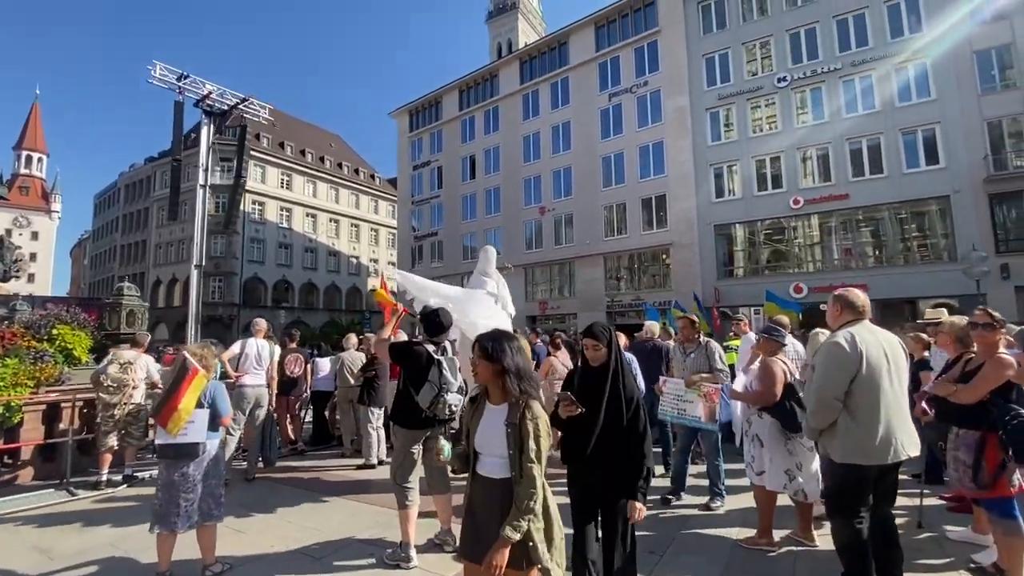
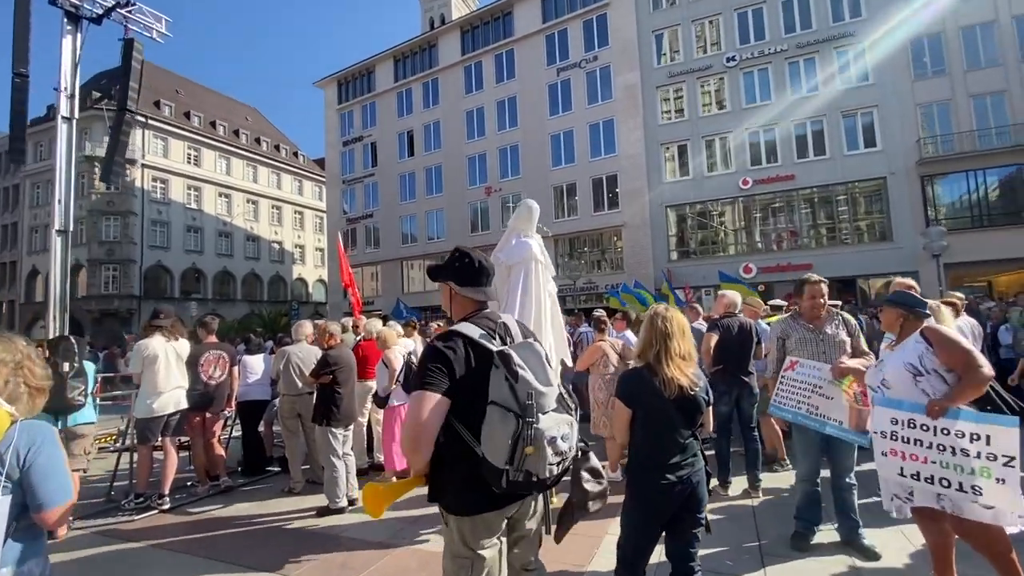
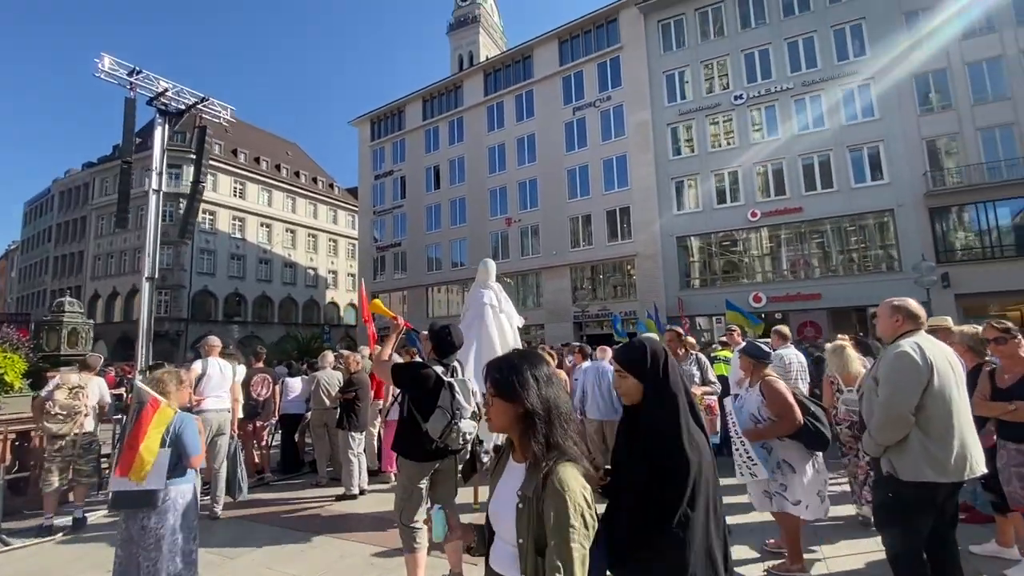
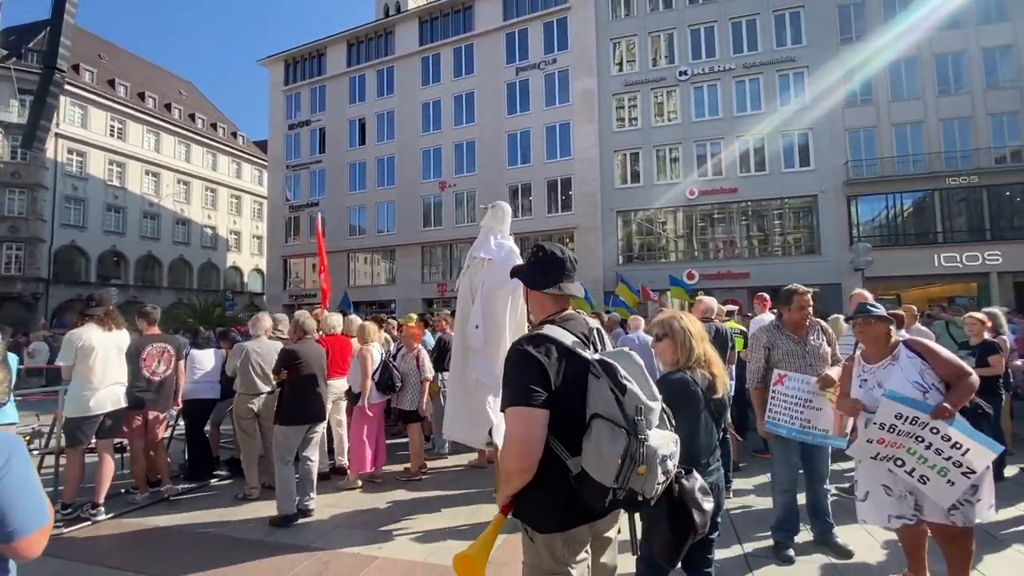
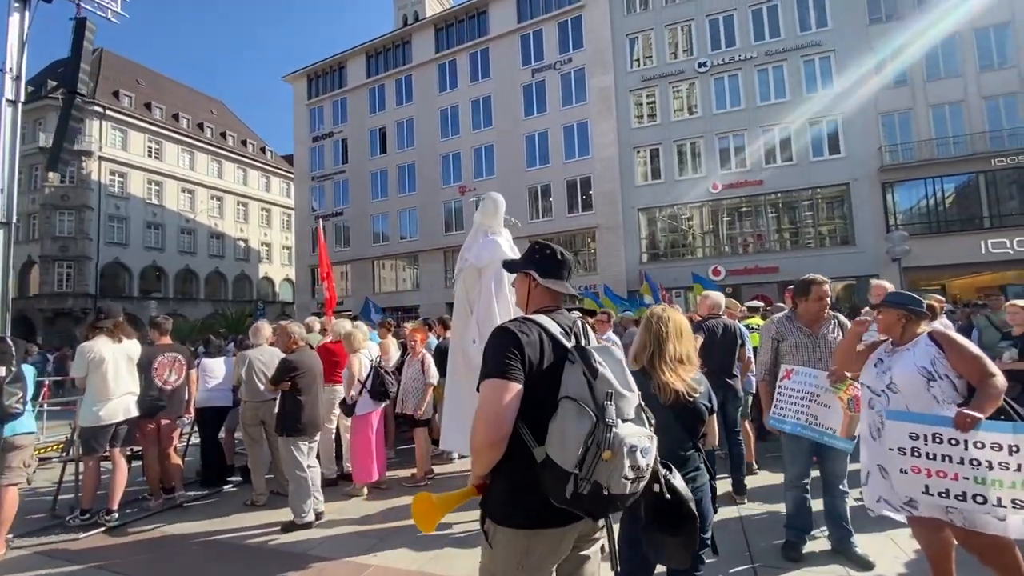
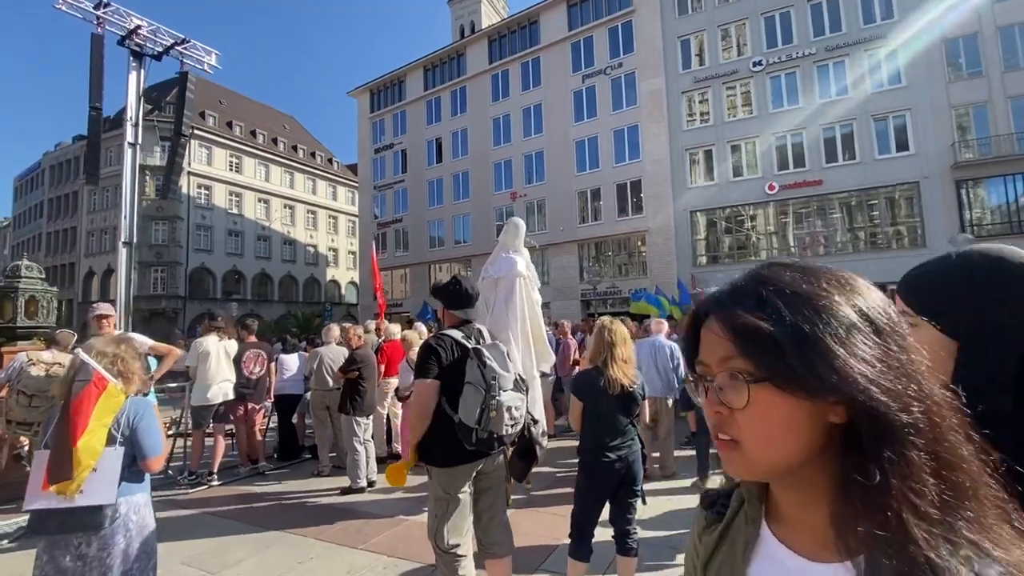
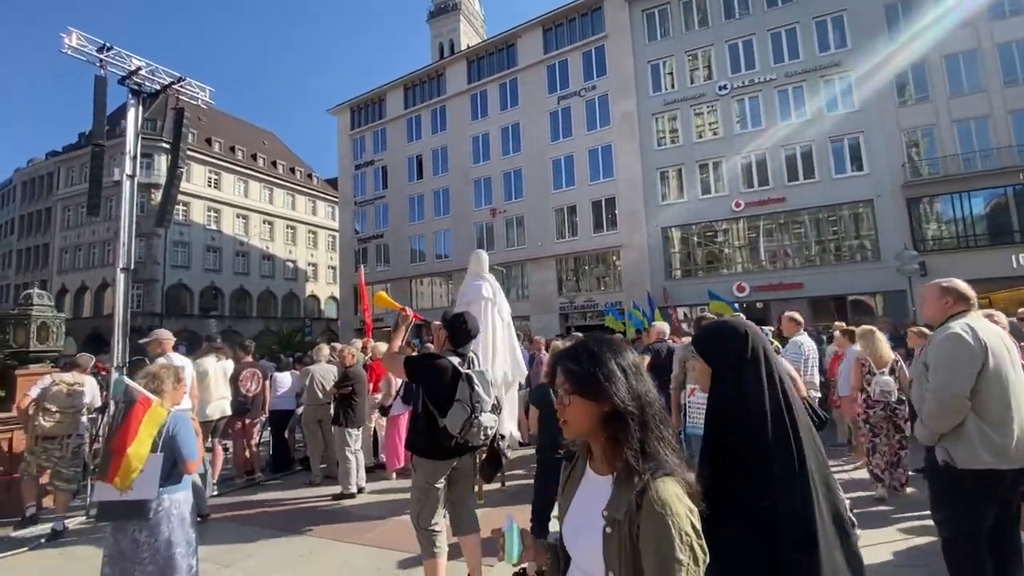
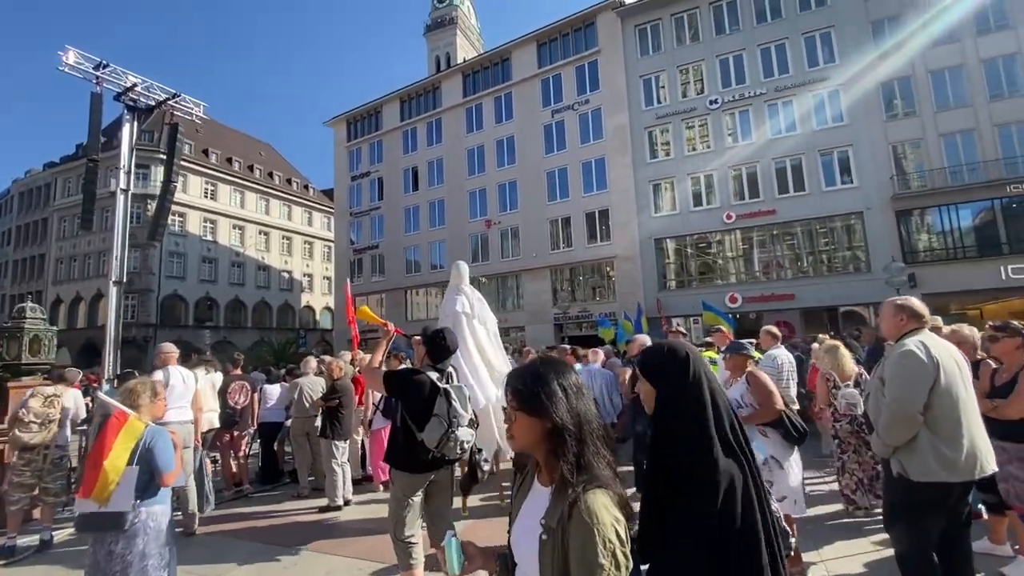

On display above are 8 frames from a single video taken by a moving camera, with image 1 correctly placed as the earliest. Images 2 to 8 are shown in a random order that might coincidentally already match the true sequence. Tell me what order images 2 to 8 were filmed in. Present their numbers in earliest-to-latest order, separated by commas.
3, 8, 7, 6, 2, 5, 4
